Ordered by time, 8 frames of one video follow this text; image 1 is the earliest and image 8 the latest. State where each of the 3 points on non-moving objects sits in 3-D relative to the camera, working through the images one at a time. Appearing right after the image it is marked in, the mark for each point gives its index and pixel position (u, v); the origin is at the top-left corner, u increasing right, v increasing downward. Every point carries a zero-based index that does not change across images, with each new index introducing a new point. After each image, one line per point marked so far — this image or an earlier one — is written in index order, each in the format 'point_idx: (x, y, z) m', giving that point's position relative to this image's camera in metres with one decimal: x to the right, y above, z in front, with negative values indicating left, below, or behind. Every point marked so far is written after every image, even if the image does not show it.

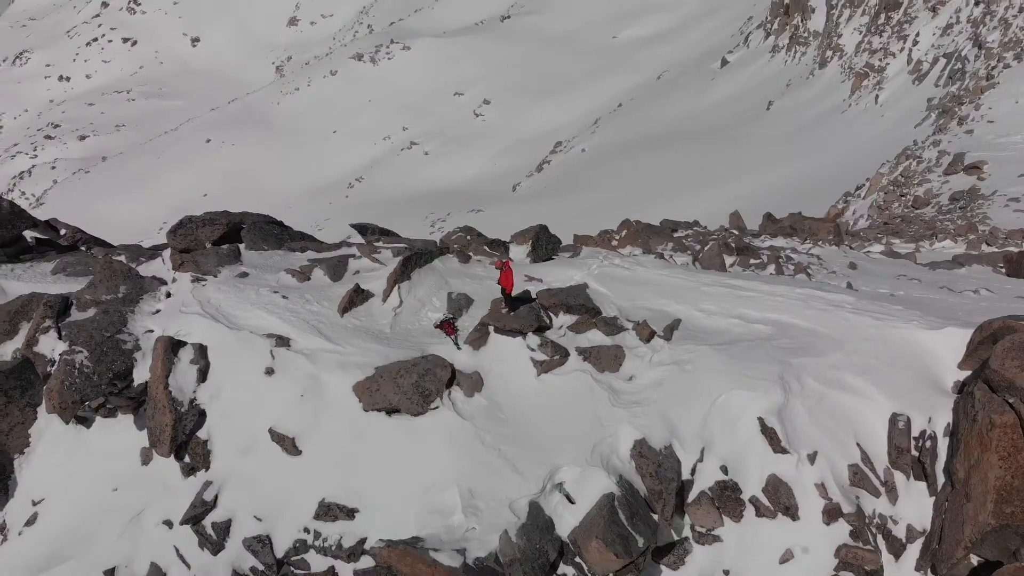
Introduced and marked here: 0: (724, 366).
0: (+2.2, -0.9, +9.0) m
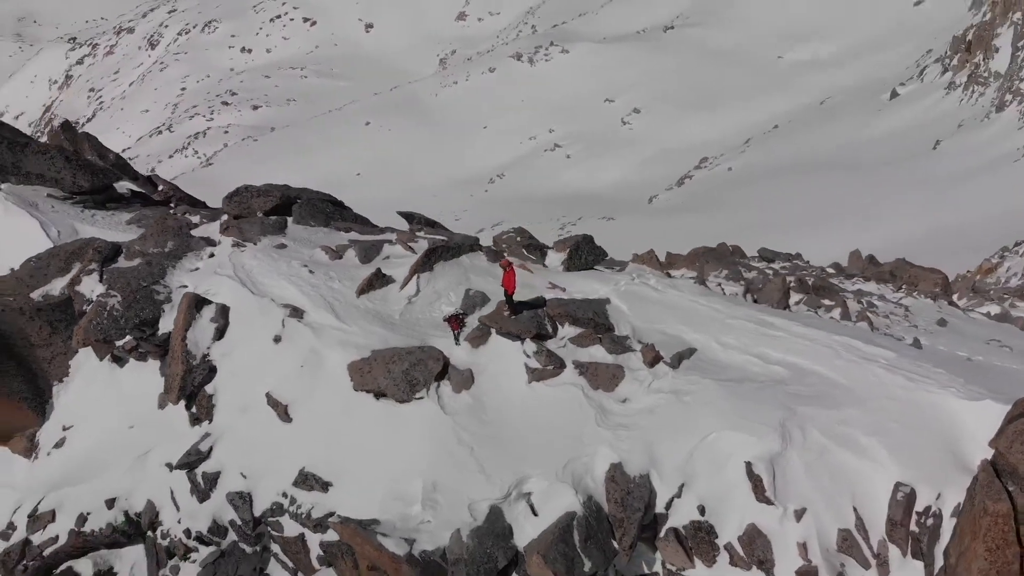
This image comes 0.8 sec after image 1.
0: (+2.1, -1.2, +8.6) m
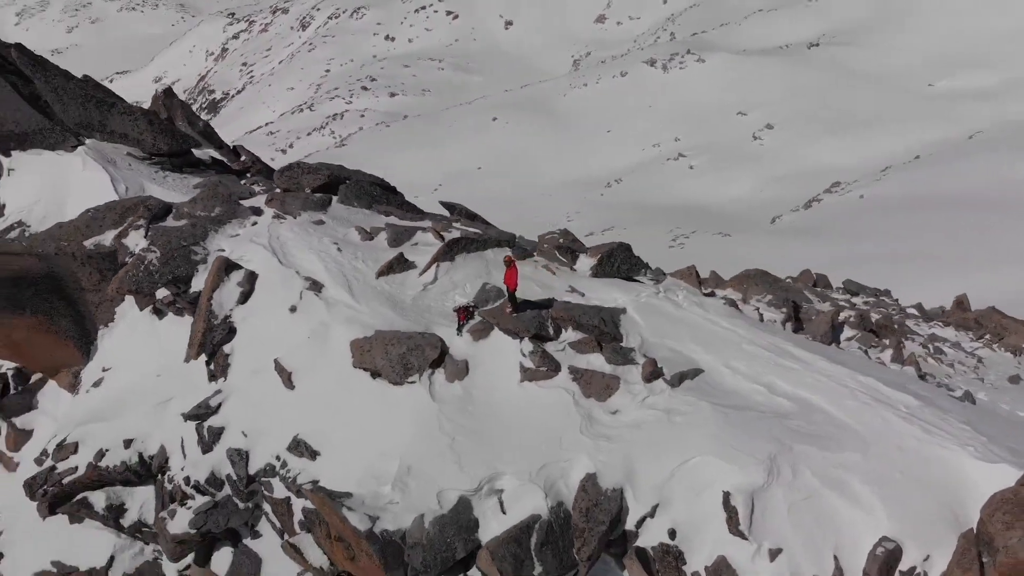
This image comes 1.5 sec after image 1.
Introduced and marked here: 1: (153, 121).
0: (+2.0, -1.4, +8.3) m
1: (-5.5, +2.5, +12.8) m
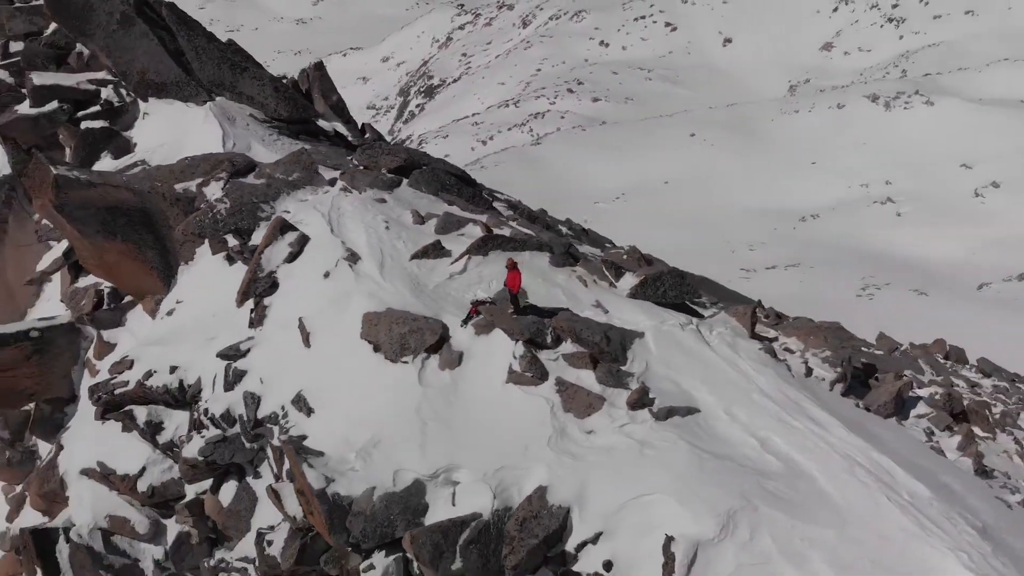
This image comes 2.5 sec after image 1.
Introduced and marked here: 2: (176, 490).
0: (+1.6, -1.7, +8.0) m
1: (-3.9, +3.3, +14.0) m
2: (-4.2, -2.6, +10.6) m
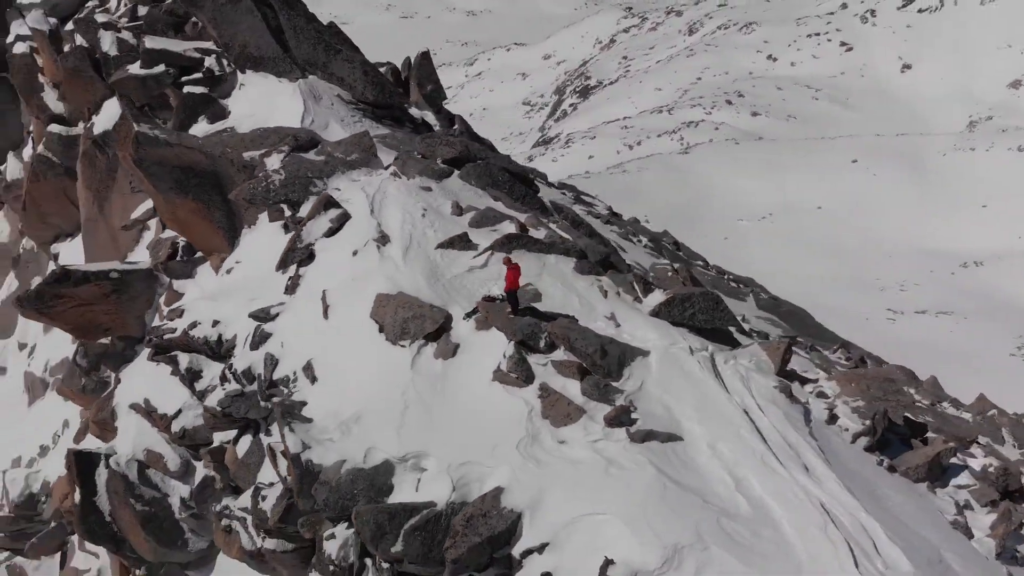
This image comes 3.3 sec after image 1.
0: (+1.2, -1.9, +7.8) m
1: (-2.5, +3.7, +14.6) m
2: (-4.2, -2.0, +11.3) m
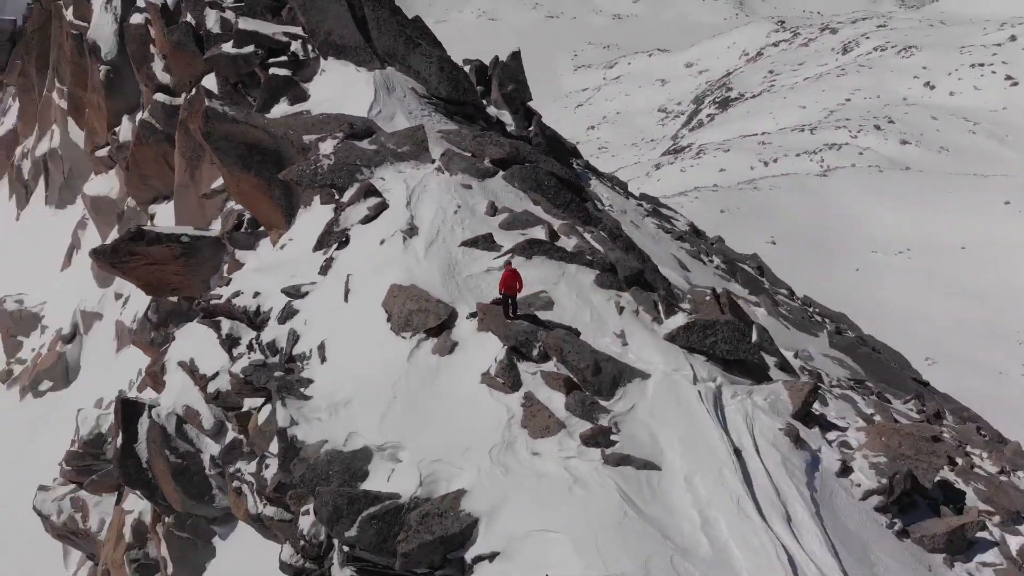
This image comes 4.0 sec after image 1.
0: (+0.8, -2.1, +7.6) m
1: (-1.2, +3.9, +14.8) m
2: (-4.0, -1.6, +11.9) m
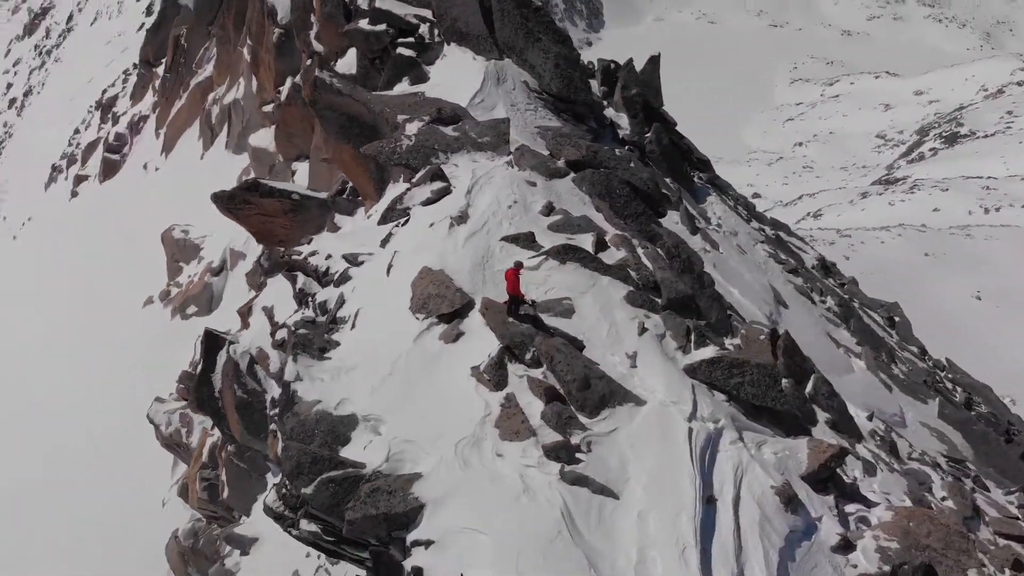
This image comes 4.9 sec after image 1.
0: (+0.2, -2.2, +7.5) m
1: (+0.8, +4.0, +14.8) m
2: (-3.3, -0.9, +12.7) m
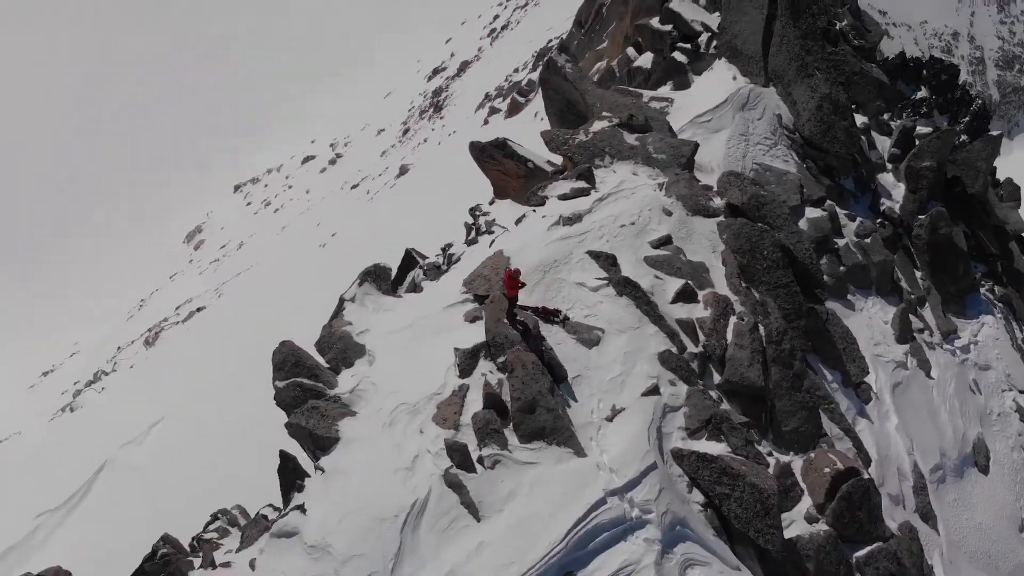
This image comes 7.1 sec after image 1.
0: (-1.2, -2.0, +7.8) m
1: (+5.0, +2.8, +13.3) m
2: (-1.2, 0.0, +13.9) m
